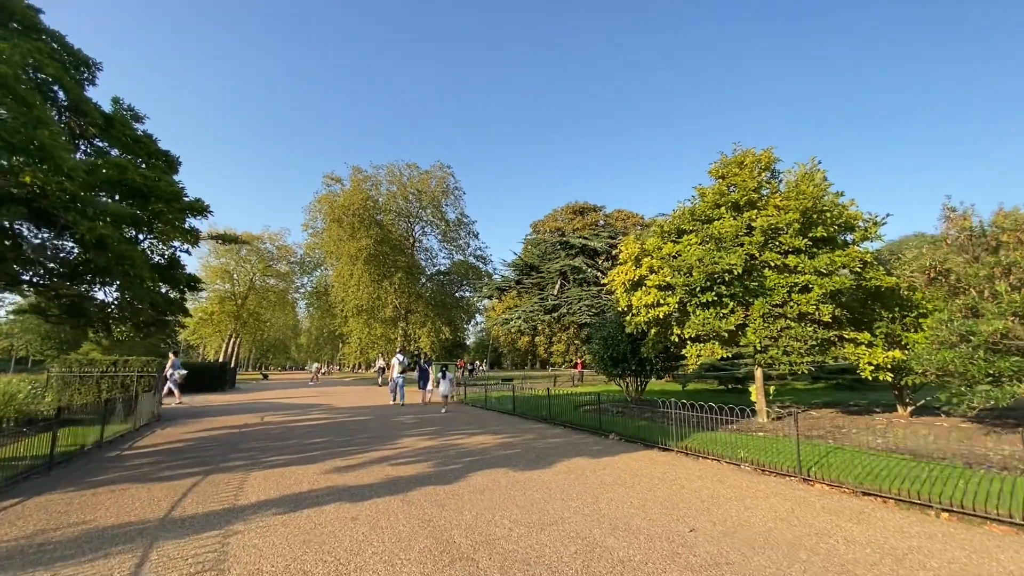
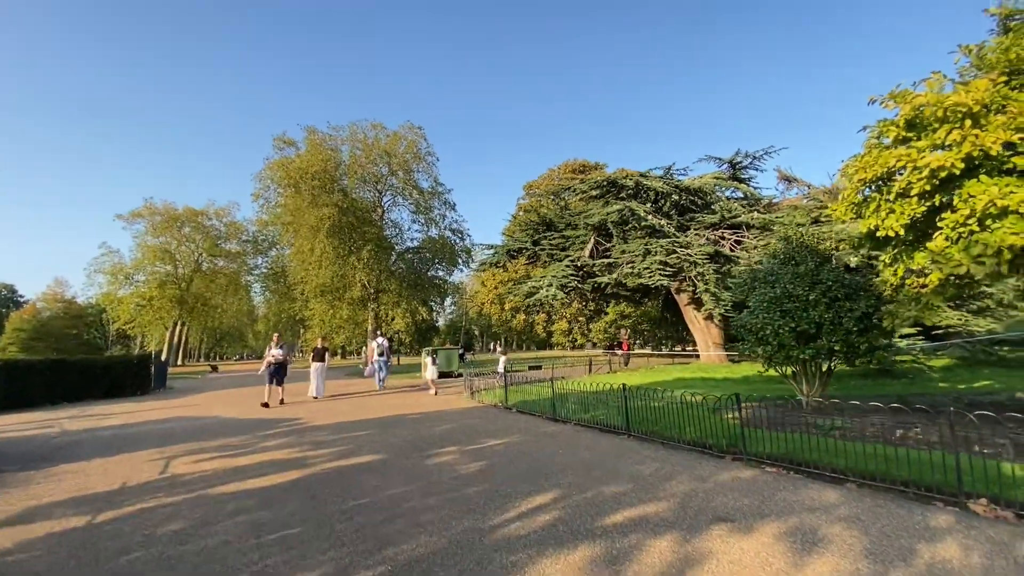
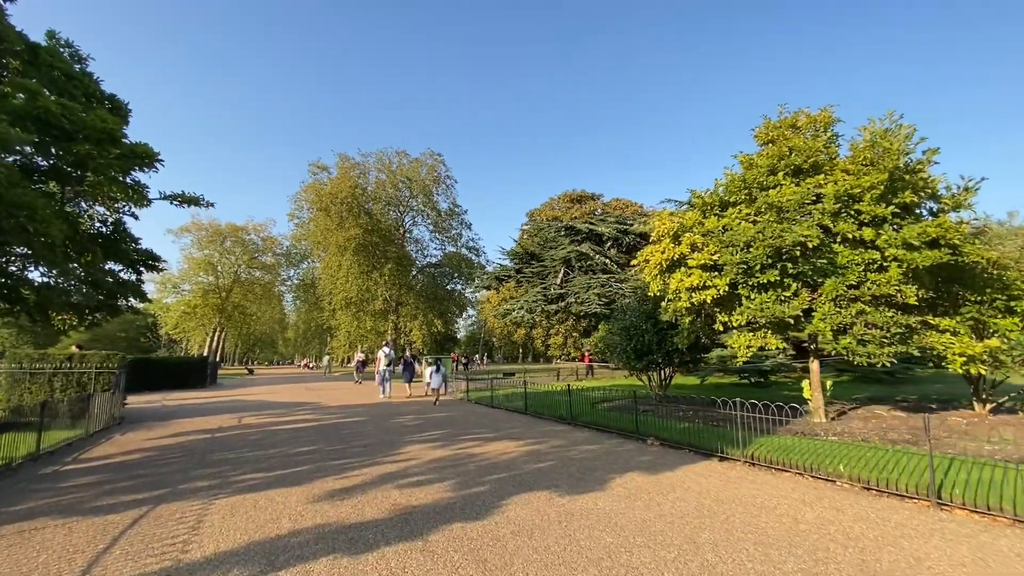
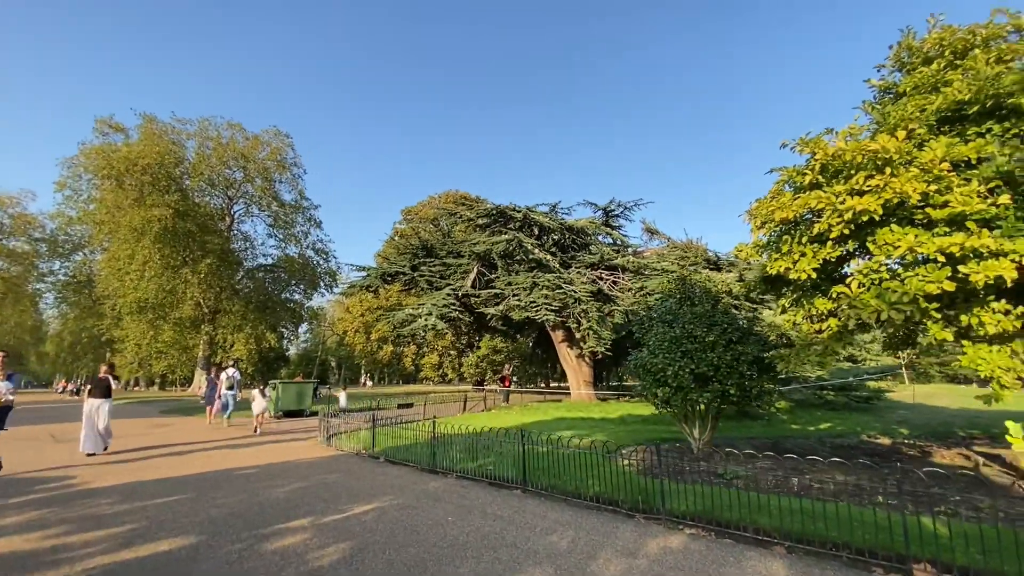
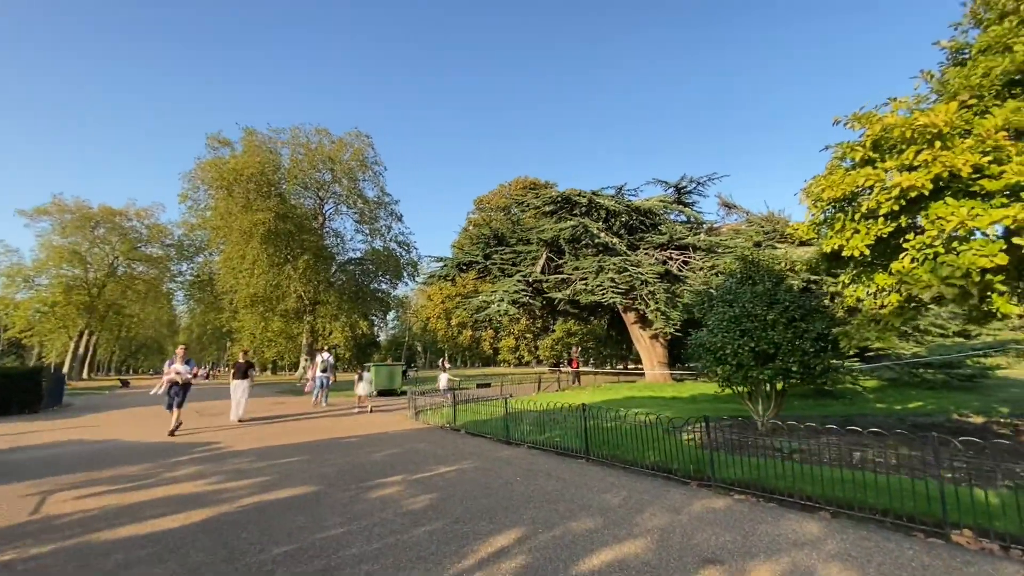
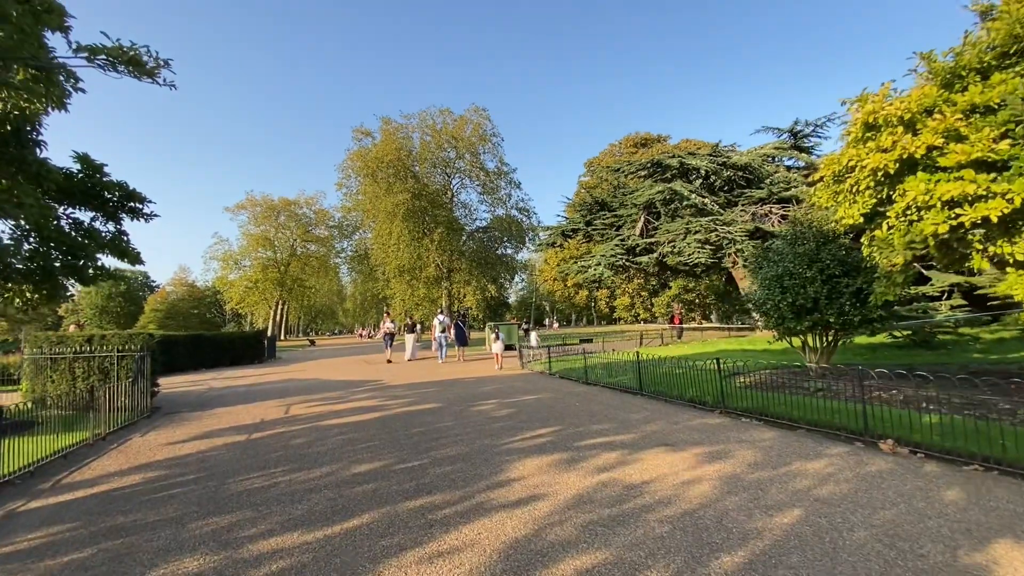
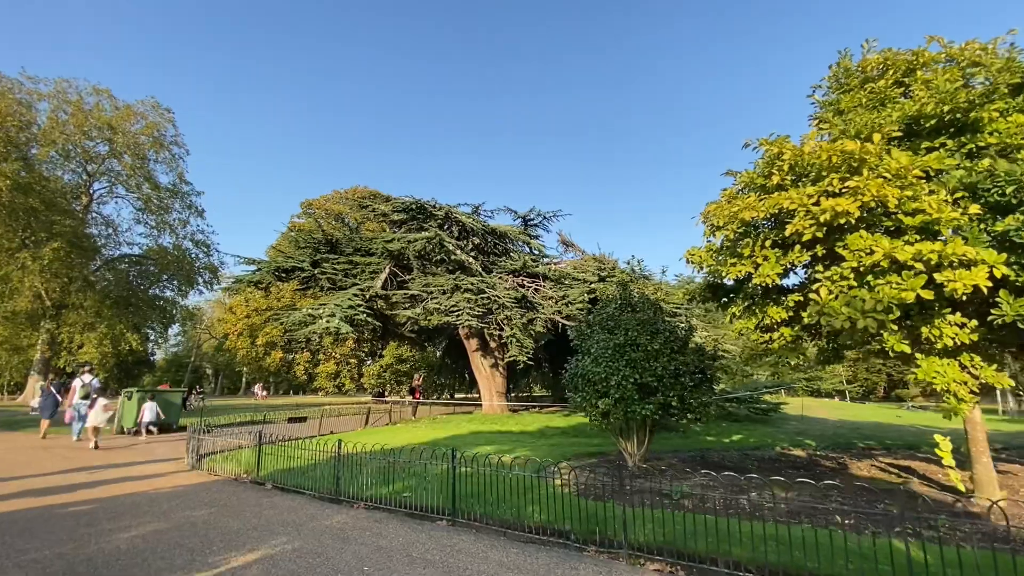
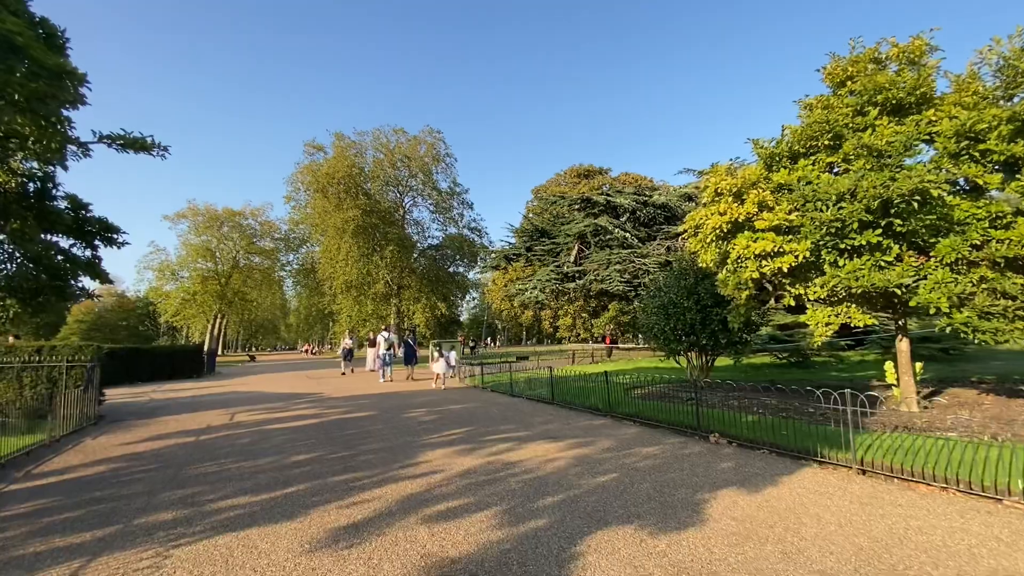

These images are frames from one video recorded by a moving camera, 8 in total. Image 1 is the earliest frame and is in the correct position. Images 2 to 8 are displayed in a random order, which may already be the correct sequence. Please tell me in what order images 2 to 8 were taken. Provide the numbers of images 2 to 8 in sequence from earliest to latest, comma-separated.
3, 8, 6, 2, 5, 4, 7
